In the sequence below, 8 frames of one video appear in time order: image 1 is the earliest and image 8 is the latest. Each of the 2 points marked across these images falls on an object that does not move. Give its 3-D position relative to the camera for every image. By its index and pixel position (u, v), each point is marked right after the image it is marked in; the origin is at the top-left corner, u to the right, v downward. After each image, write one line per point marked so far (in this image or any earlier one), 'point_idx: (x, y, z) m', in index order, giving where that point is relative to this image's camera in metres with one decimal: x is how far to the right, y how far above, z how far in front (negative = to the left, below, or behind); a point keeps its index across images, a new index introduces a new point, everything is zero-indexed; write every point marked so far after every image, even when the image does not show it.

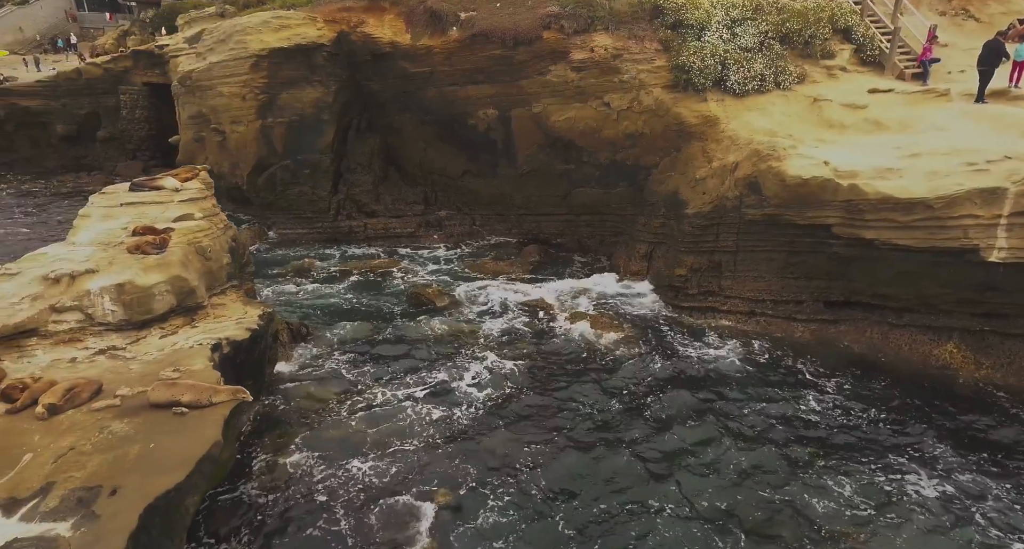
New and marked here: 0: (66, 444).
0: (-3.7, -1.4, +5.3) m
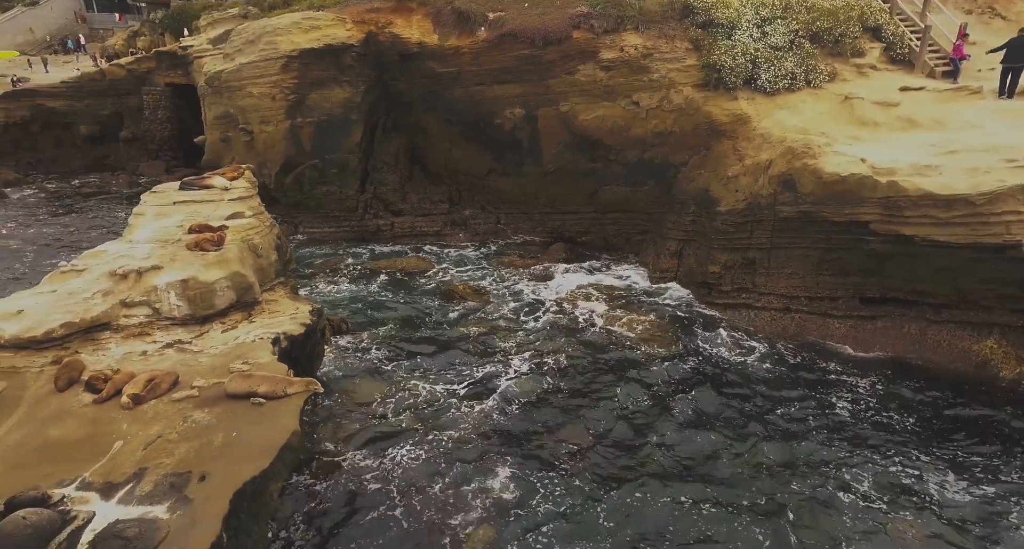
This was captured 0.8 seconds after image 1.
0: (-3.1, -1.4, +5.5) m
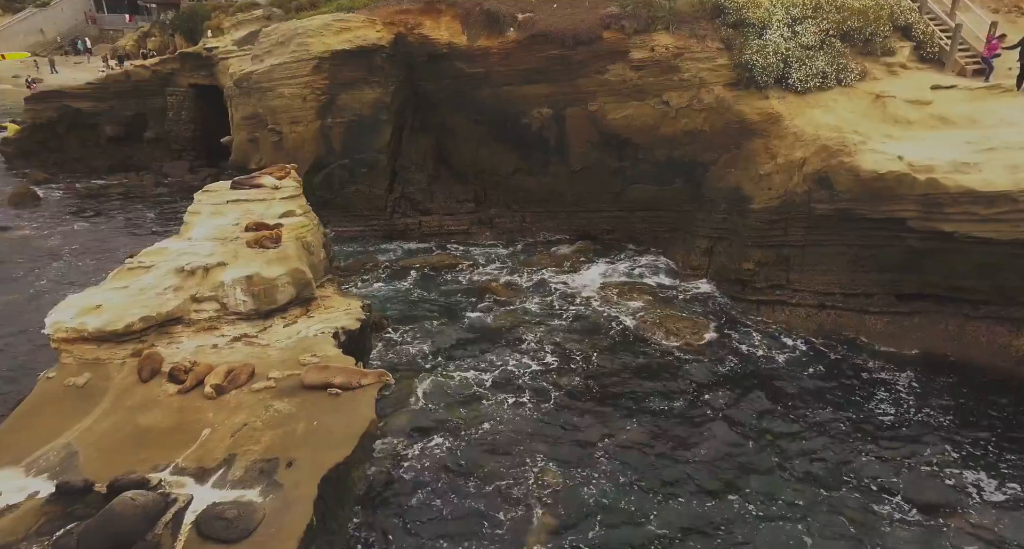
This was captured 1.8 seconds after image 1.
0: (-2.5, -1.3, +5.8) m
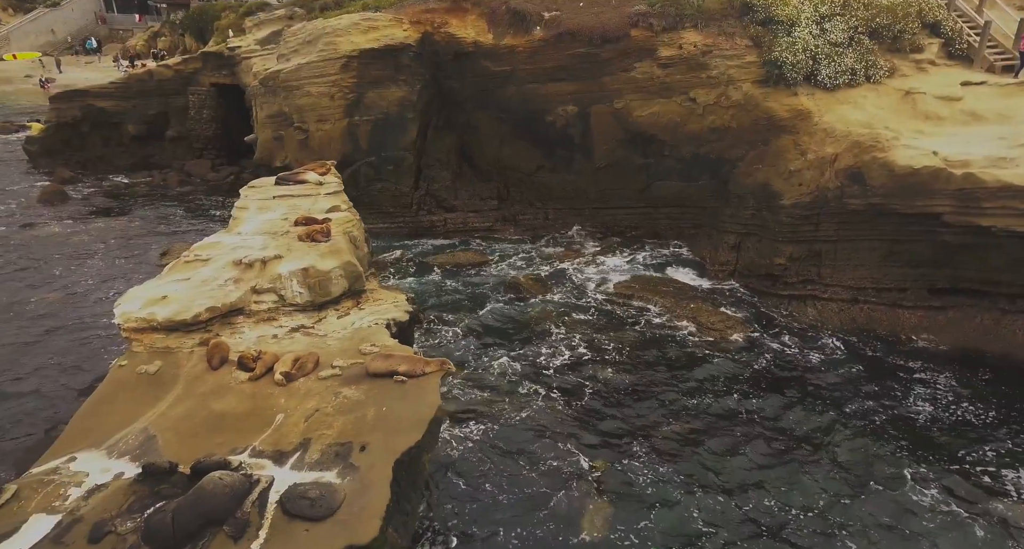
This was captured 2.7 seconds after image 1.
0: (-1.9, -1.3, +6.0) m
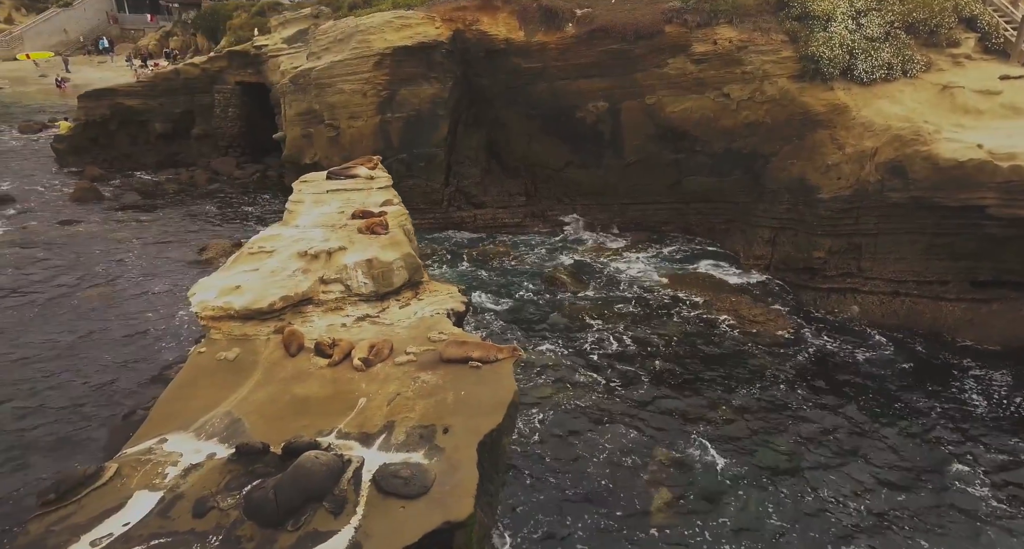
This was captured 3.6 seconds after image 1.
0: (-1.2, -1.1, +6.2) m
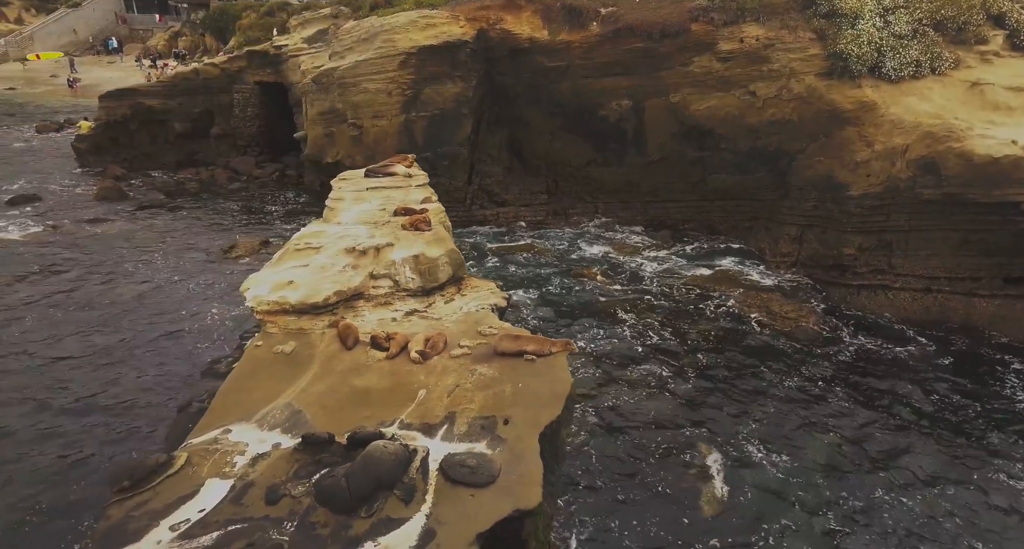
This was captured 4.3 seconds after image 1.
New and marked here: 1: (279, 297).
0: (-0.6, -1.1, +6.3) m
1: (-2.7, -0.3, +7.3) m
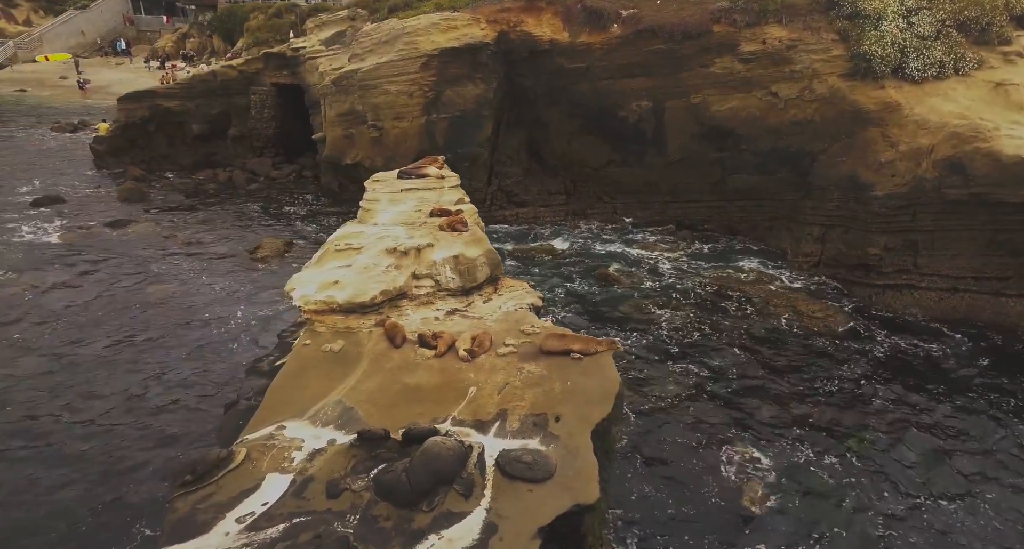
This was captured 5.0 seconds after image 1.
0: (-0.2, -1.1, +6.4) m
1: (-2.2, -0.3, +7.4) m
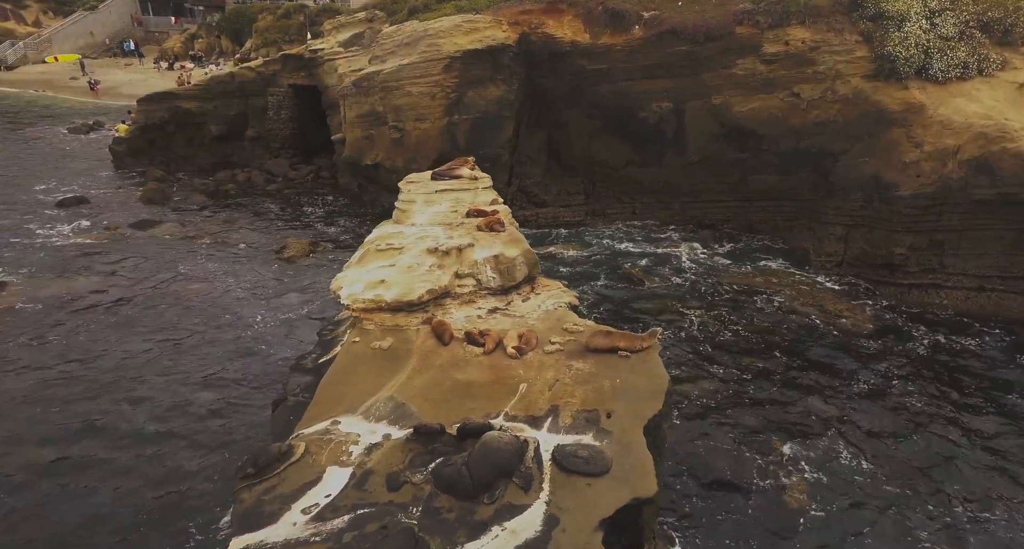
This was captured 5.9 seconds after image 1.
0: (+0.3, -1.1, +6.6) m
1: (-1.7, -0.3, +7.6) m
